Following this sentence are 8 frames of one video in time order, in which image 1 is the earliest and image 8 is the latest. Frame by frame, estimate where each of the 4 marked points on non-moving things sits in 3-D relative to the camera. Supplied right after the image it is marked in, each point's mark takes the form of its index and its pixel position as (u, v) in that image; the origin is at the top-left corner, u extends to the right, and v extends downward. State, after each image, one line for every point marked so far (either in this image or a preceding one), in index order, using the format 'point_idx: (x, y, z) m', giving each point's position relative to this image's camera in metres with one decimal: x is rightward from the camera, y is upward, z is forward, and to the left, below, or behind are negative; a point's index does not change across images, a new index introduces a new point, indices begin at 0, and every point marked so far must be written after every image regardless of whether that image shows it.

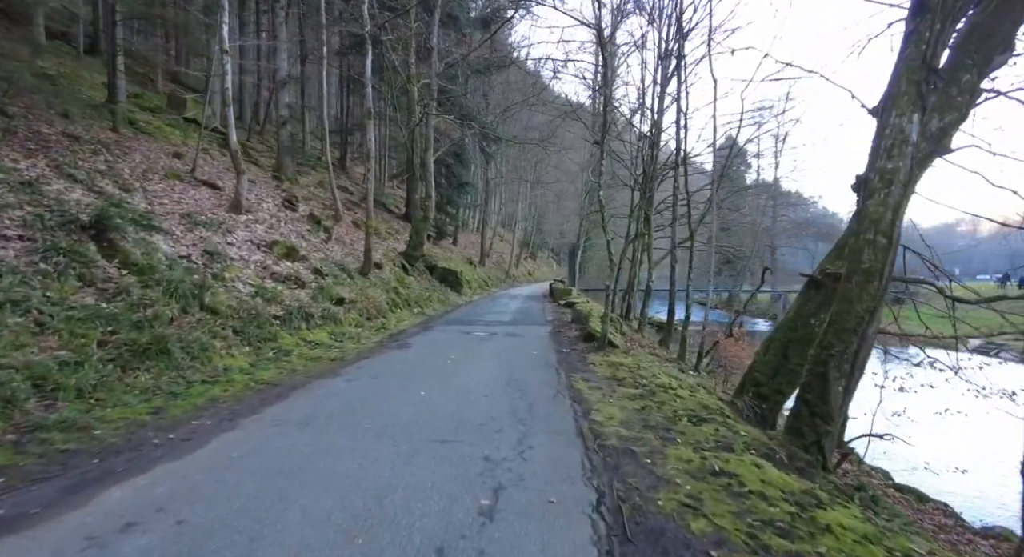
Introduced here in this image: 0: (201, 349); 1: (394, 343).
0: (-4.4, -1.0, +6.8) m
1: (-2.6, -1.4, +10.4) m
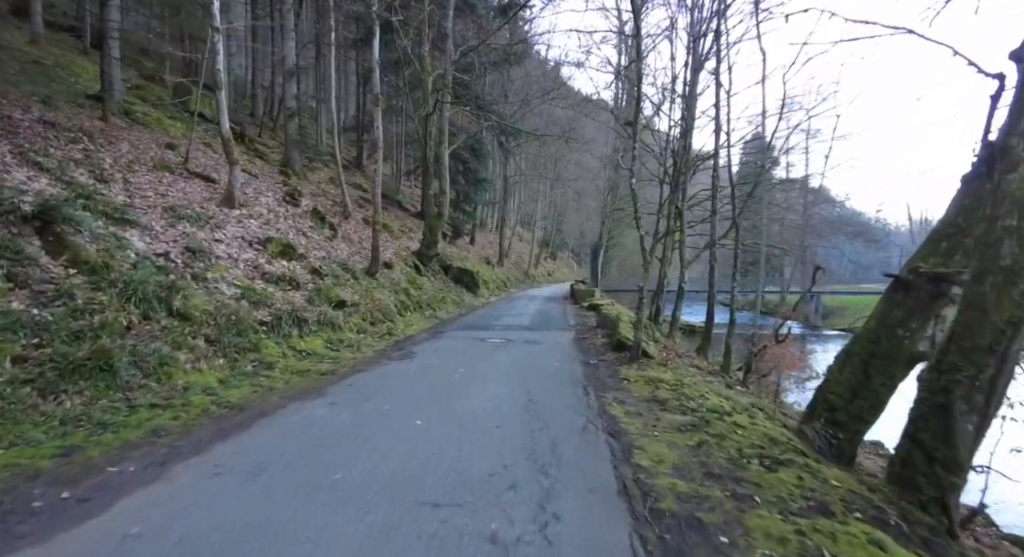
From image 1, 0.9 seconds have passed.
0: (-4.2, -1.0, +5.7) m
1: (-2.2, -1.4, +9.2) m
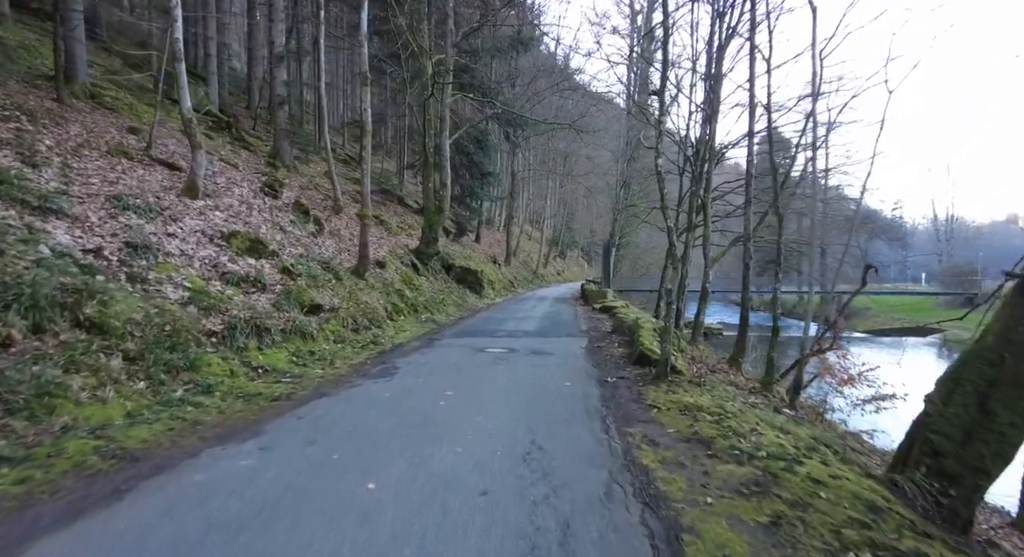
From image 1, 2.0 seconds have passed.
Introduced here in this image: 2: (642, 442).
0: (-4.2, -1.0, +4.3) m
1: (-2.2, -1.4, +7.8) m
2: (+1.3, -1.6, +4.8) m
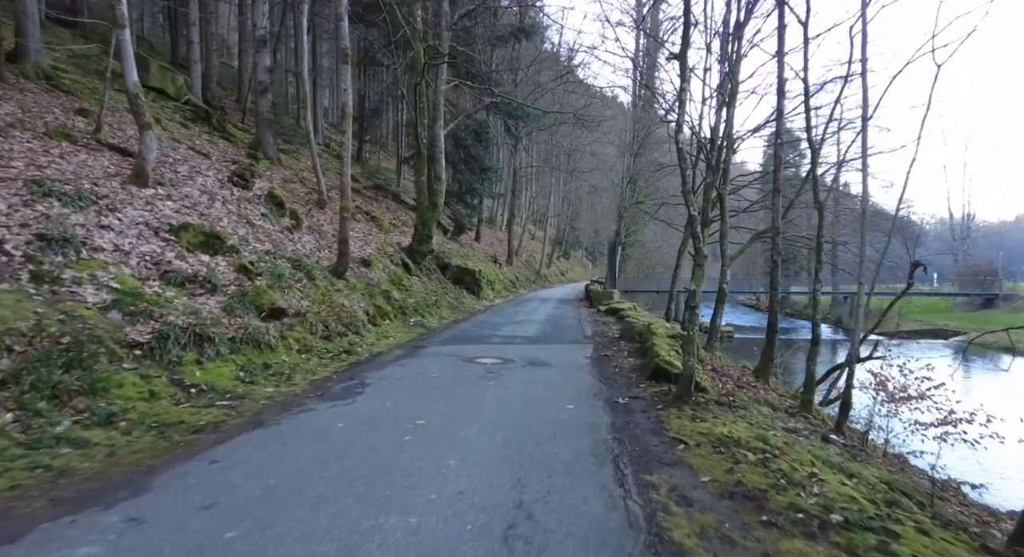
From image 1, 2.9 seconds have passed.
0: (-4.4, -1.0, +3.0) m
1: (-2.3, -1.4, +6.5) m
2: (+1.2, -1.6, +3.5) m
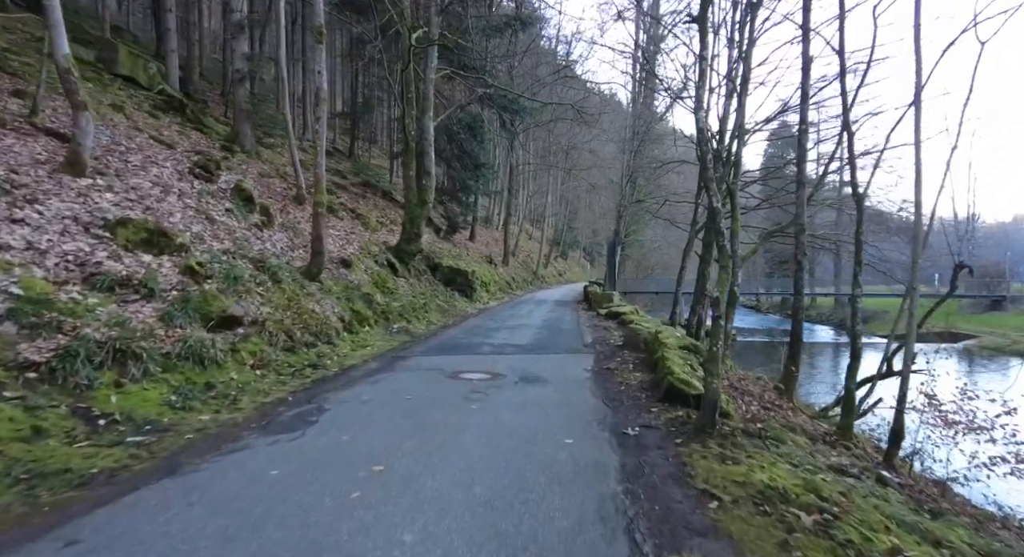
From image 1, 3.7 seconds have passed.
0: (-4.5, -1.1, +1.9) m
1: (-2.4, -1.5, +5.4) m
2: (+1.0, -1.7, +2.5) m
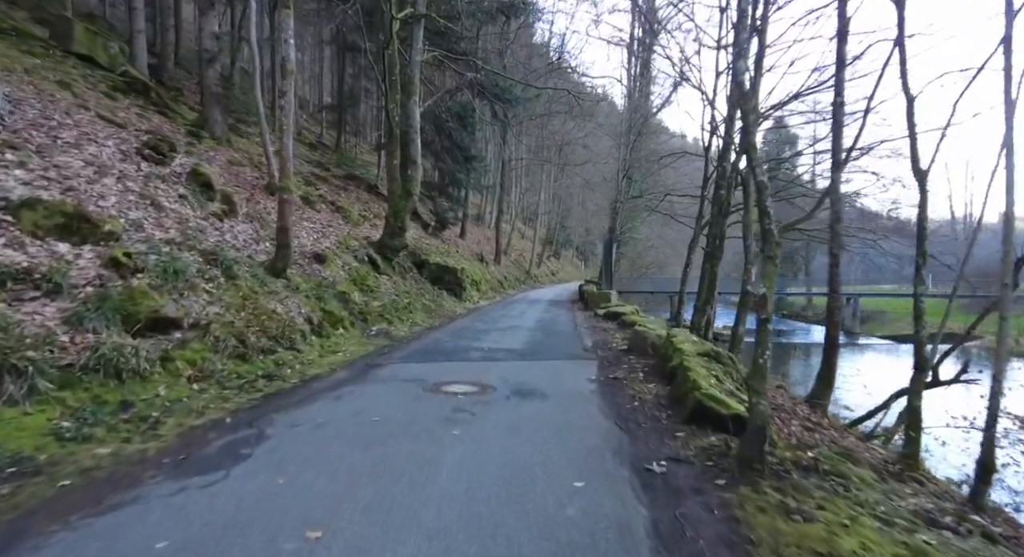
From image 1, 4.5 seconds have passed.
0: (-4.5, -1.0, +0.7) m
1: (-2.5, -1.4, +4.3) m
2: (+1.0, -1.6, +1.4) m
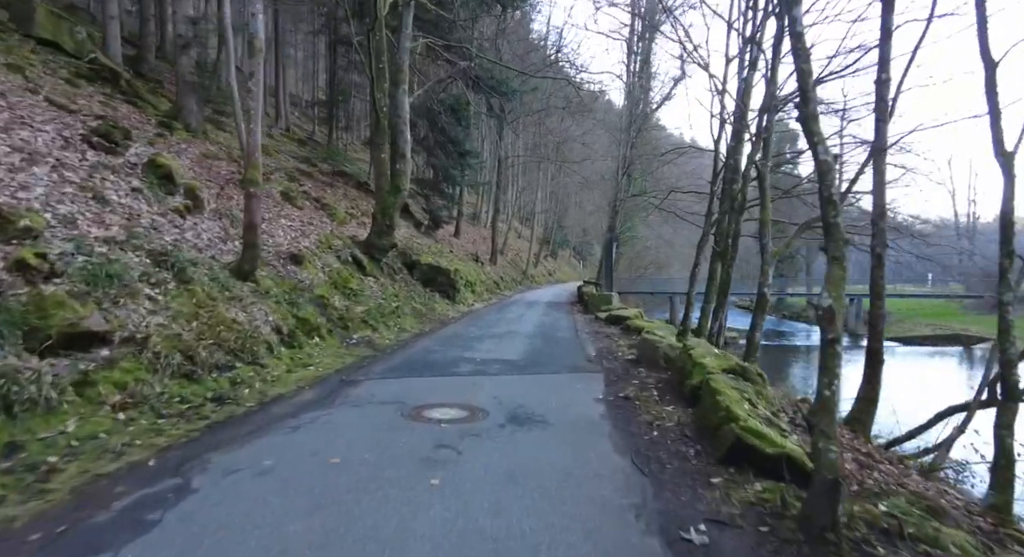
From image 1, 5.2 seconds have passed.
0: (-4.5, -1.1, -0.2) m
1: (-2.6, -1.5, +3.3) m
2: (+1.0, -1.7, +0.4) m
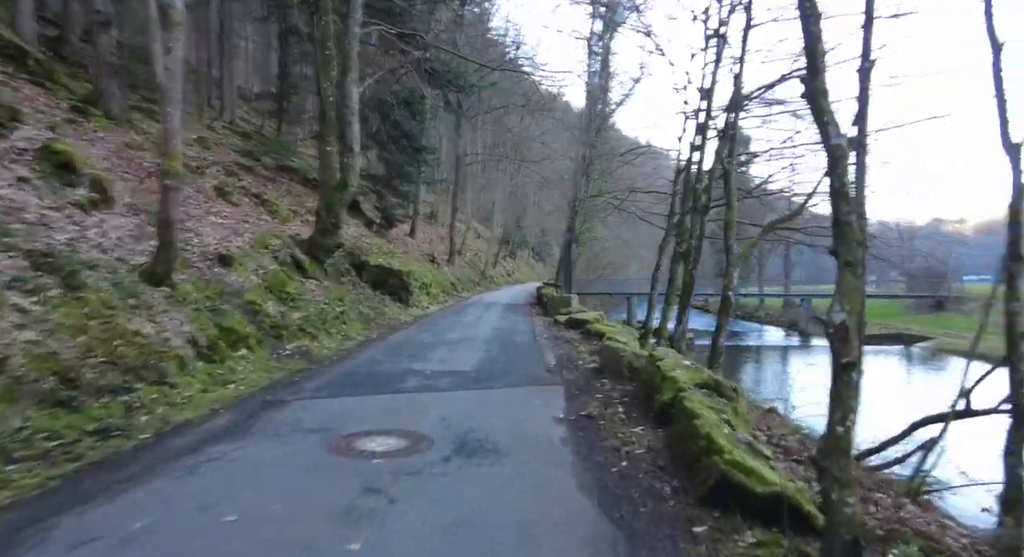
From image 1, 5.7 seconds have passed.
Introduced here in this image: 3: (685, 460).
0: (-4.5, -1.1, -1.3) m
1: (-2.9, -1.5, +2.4) m
2: (+0.9, -1.7, -0.2) m
3: (+1.4, -1.4, +4.0) m
